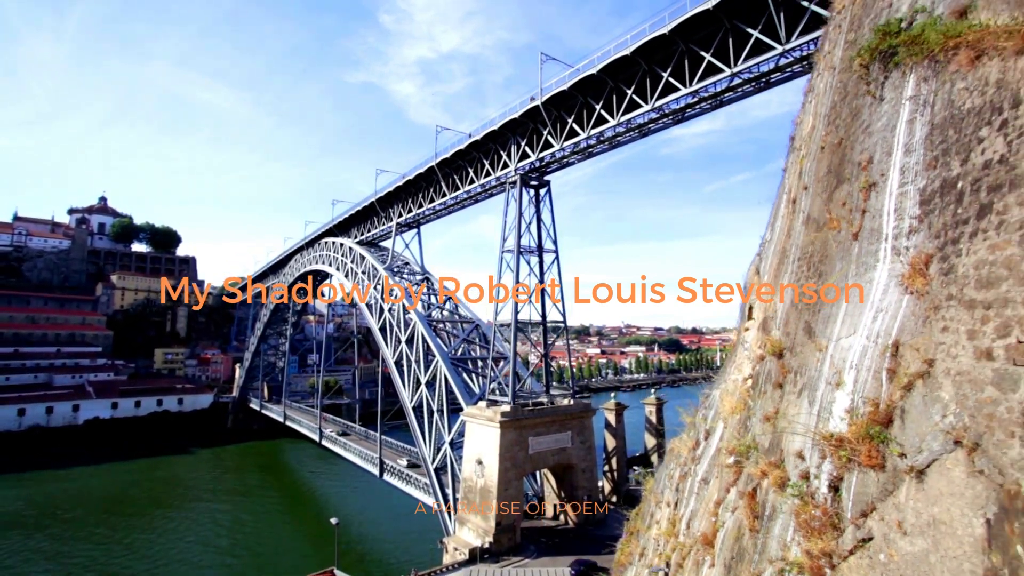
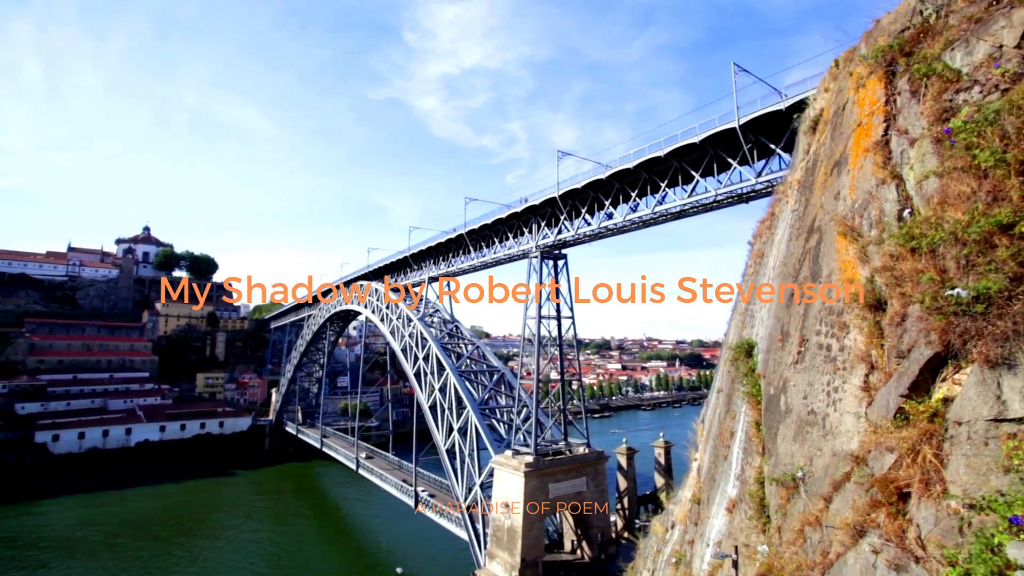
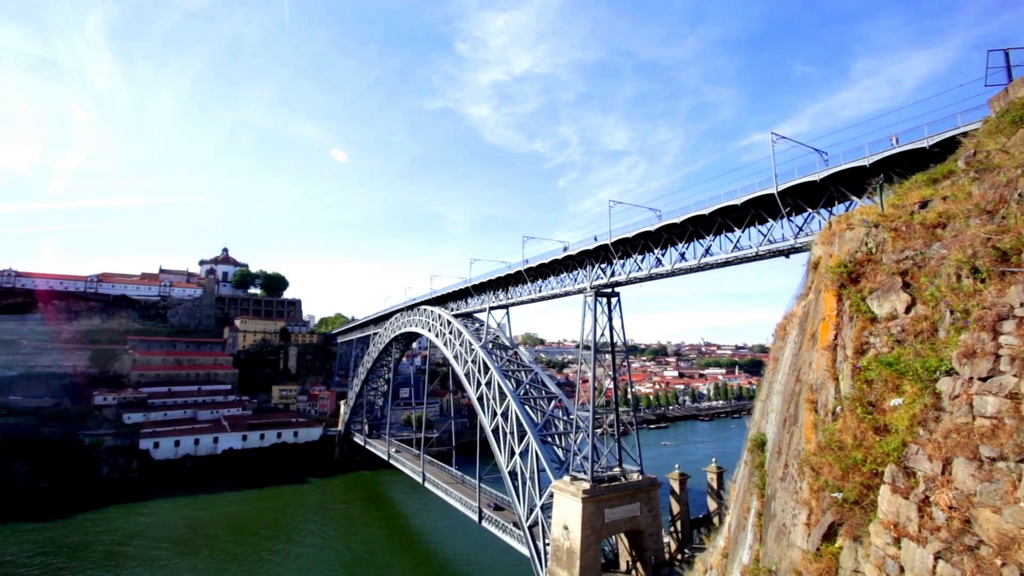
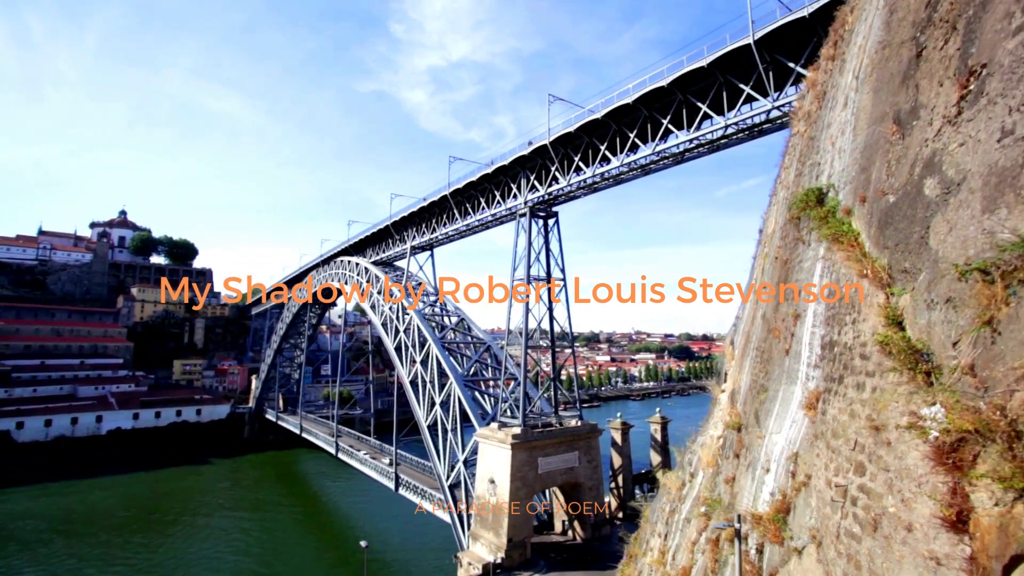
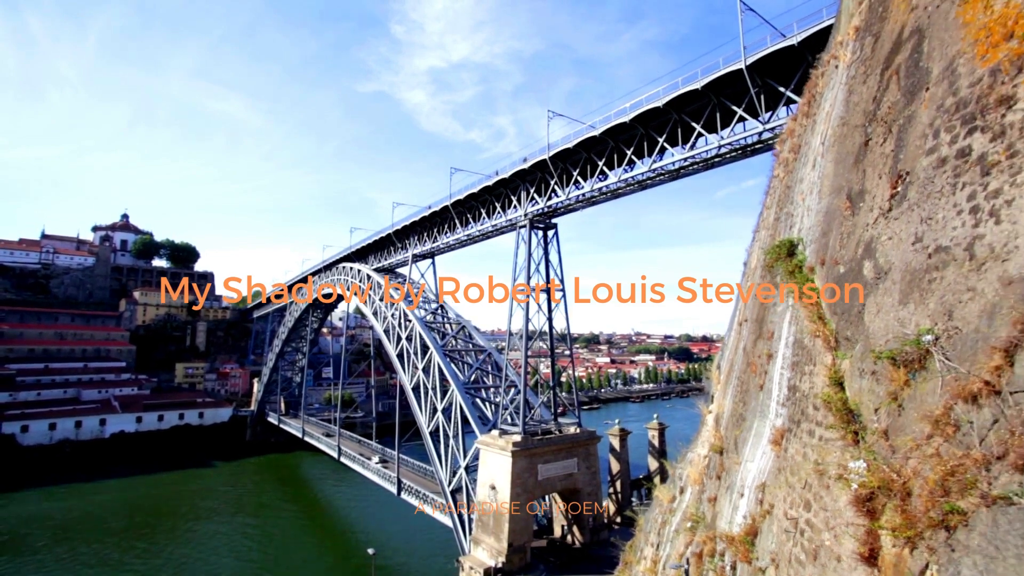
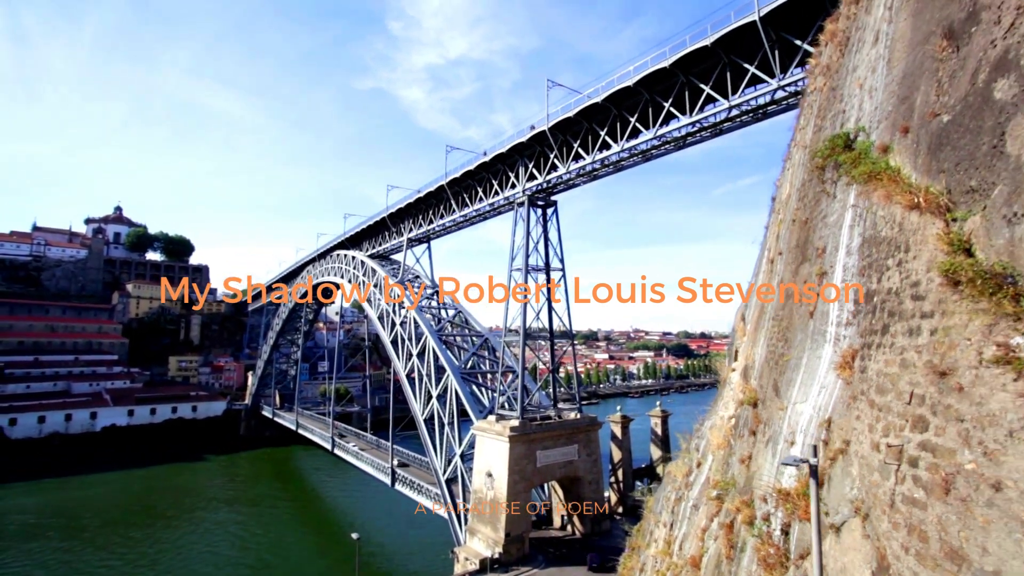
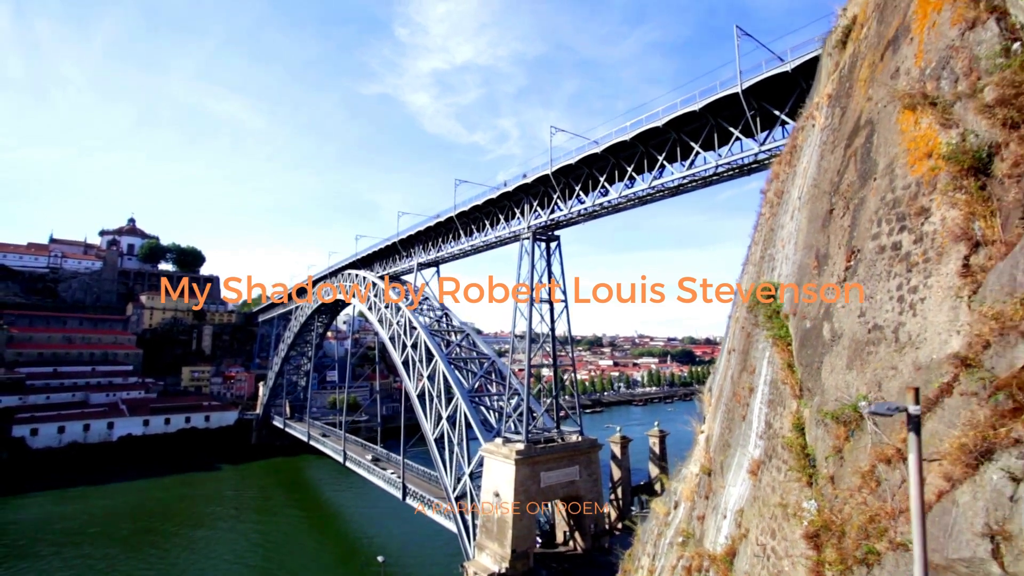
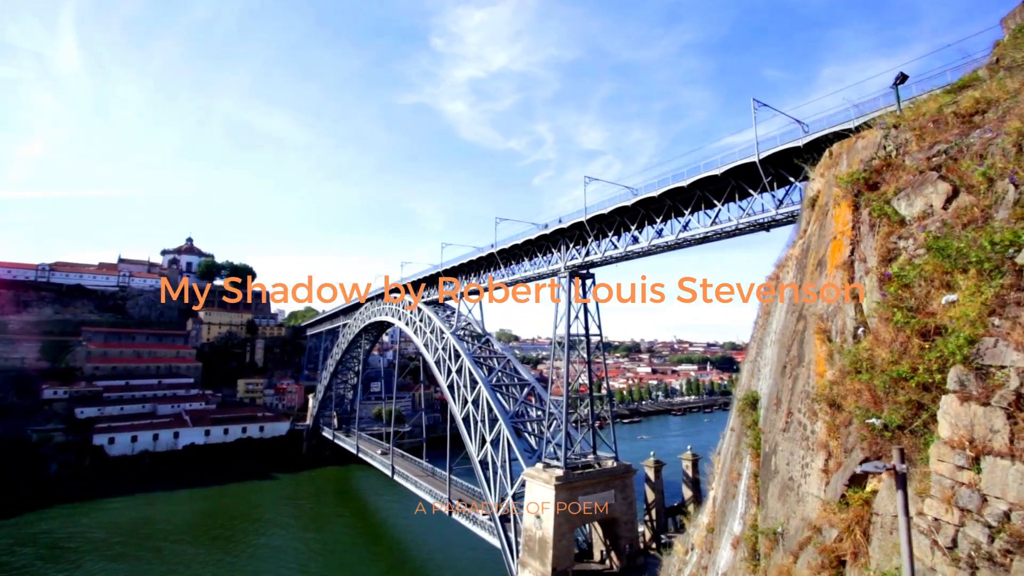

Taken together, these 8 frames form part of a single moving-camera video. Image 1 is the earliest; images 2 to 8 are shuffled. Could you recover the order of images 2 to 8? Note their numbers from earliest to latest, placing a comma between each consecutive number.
6, 4, 5, 7, 2, 8, 3
